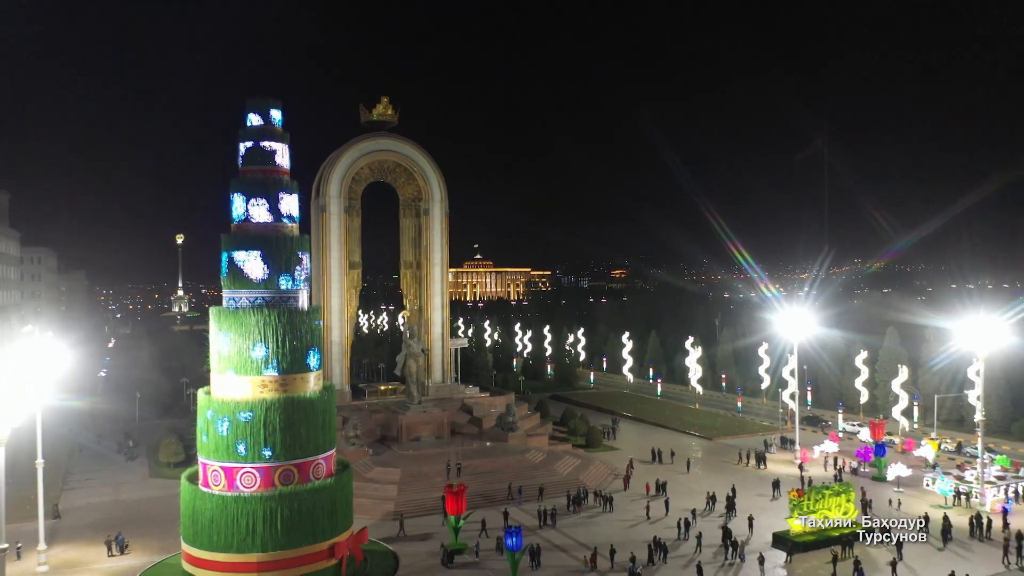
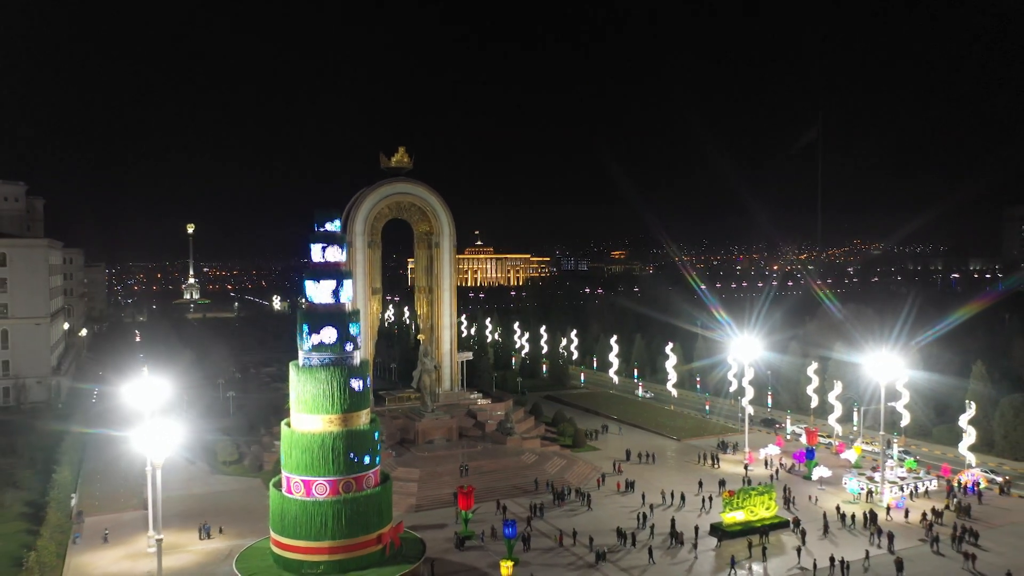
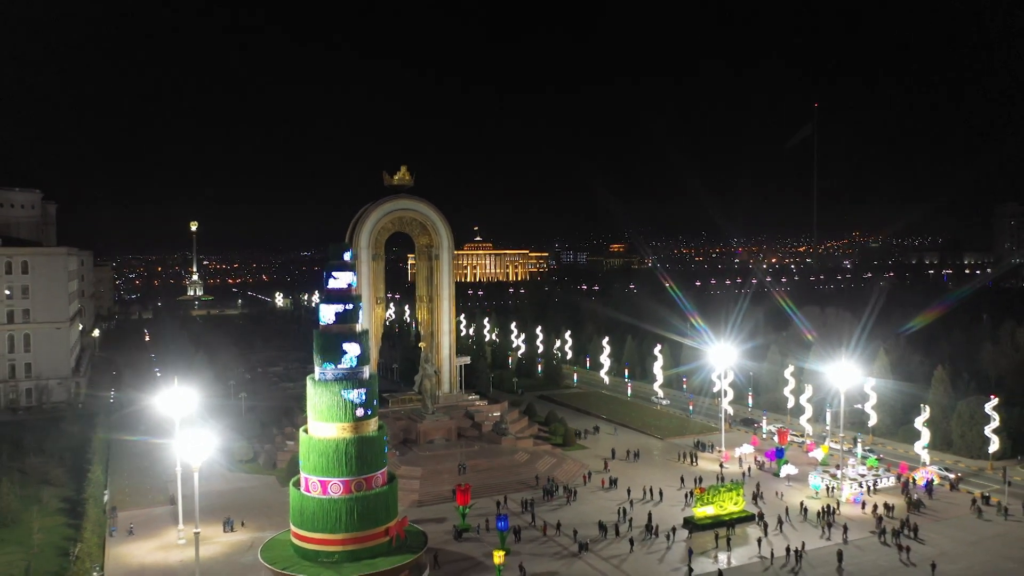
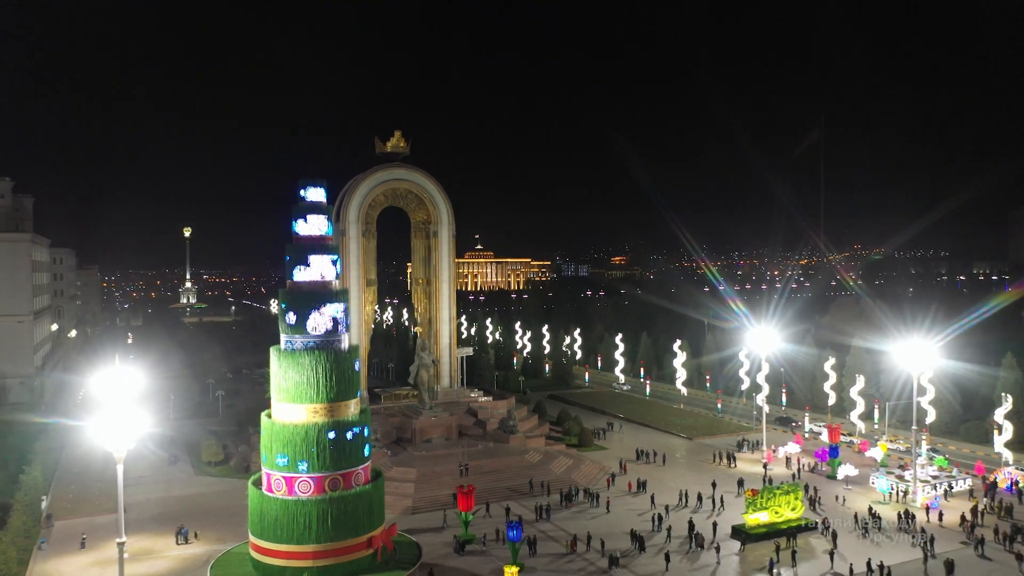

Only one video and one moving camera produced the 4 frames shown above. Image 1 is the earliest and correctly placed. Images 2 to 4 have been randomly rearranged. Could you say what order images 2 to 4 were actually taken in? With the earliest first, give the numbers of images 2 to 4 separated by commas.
4, 2, 3
